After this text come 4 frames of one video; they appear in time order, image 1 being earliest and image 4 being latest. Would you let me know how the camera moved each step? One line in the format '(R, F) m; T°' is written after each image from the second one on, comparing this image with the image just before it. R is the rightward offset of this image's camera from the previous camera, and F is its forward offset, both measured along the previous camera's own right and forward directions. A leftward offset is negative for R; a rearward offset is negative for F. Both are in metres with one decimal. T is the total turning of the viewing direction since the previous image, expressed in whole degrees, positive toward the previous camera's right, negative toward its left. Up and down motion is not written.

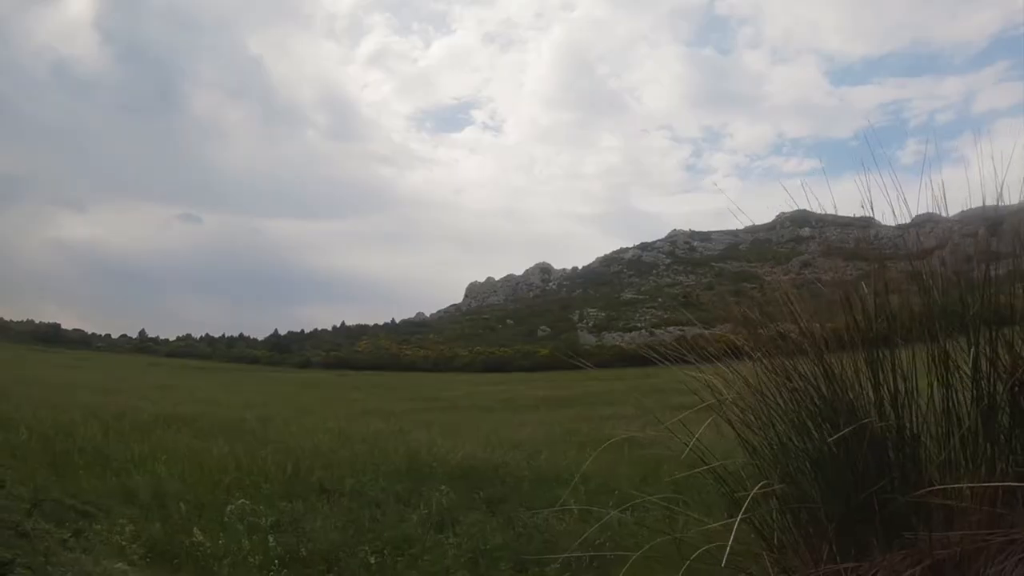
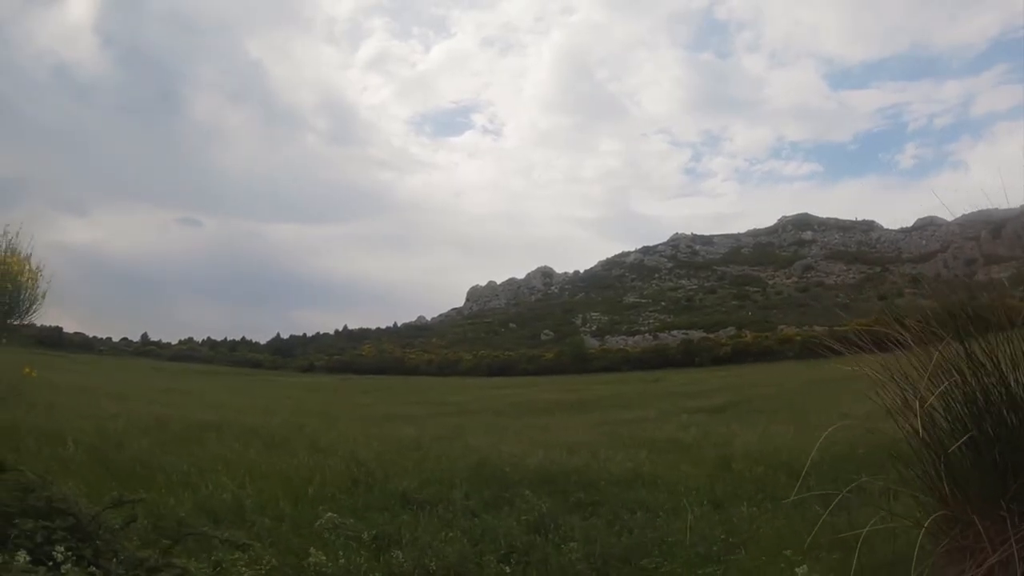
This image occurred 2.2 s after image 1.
(-0.9, +0.2) m; 0°
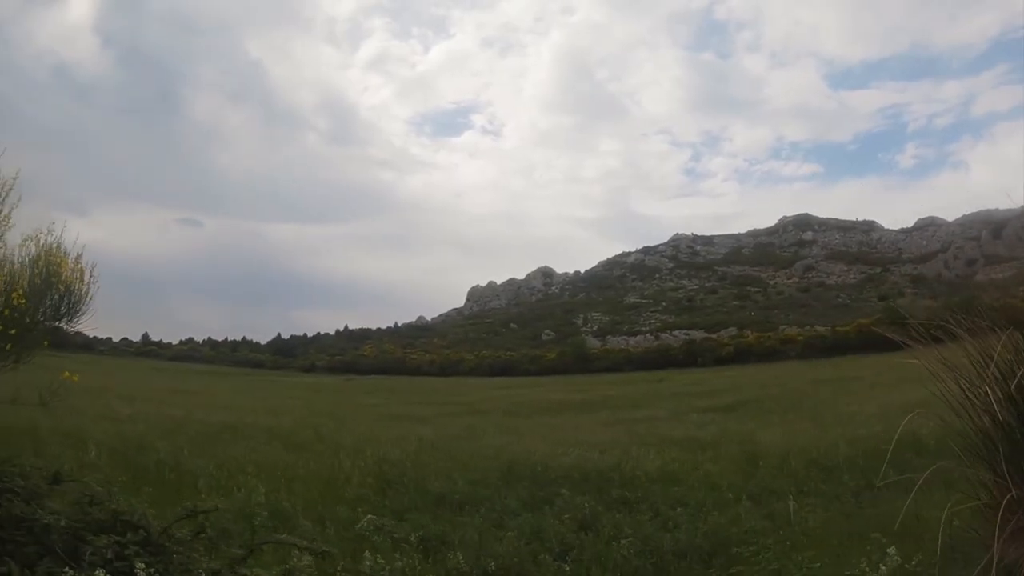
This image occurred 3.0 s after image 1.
(-0.5, 0.0) m; 0°
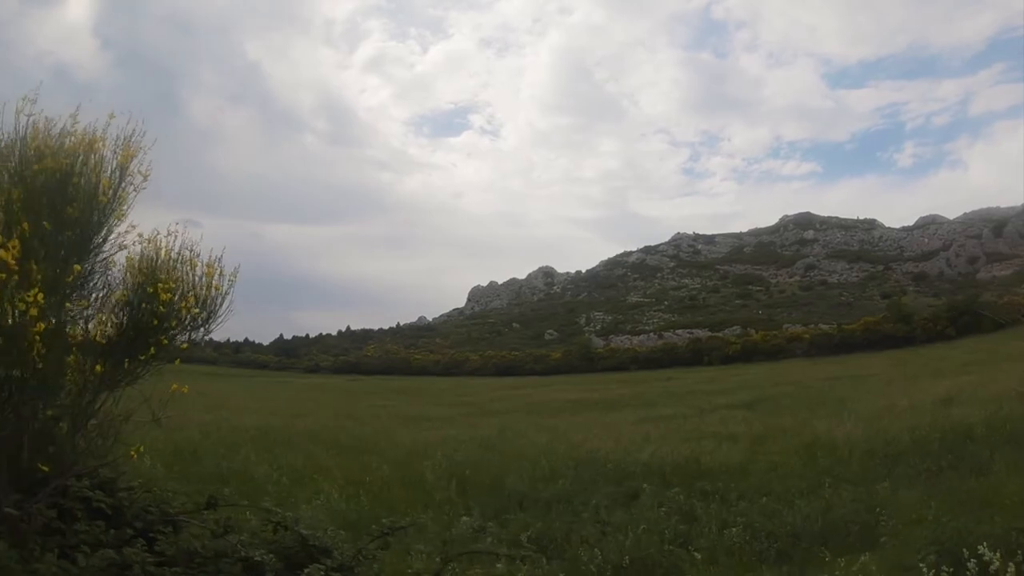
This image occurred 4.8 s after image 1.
(-1.1, +0.1) m; 0°
